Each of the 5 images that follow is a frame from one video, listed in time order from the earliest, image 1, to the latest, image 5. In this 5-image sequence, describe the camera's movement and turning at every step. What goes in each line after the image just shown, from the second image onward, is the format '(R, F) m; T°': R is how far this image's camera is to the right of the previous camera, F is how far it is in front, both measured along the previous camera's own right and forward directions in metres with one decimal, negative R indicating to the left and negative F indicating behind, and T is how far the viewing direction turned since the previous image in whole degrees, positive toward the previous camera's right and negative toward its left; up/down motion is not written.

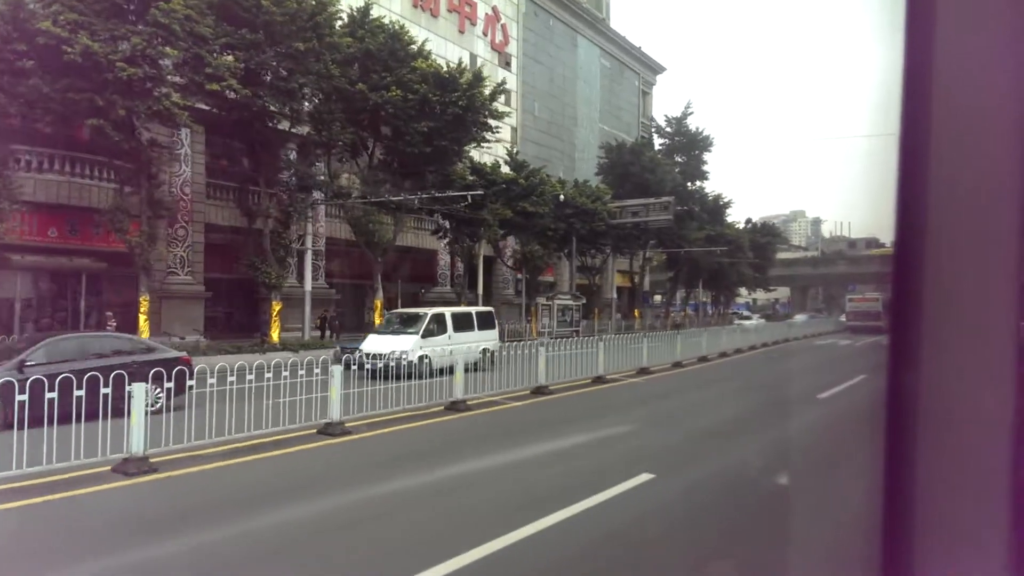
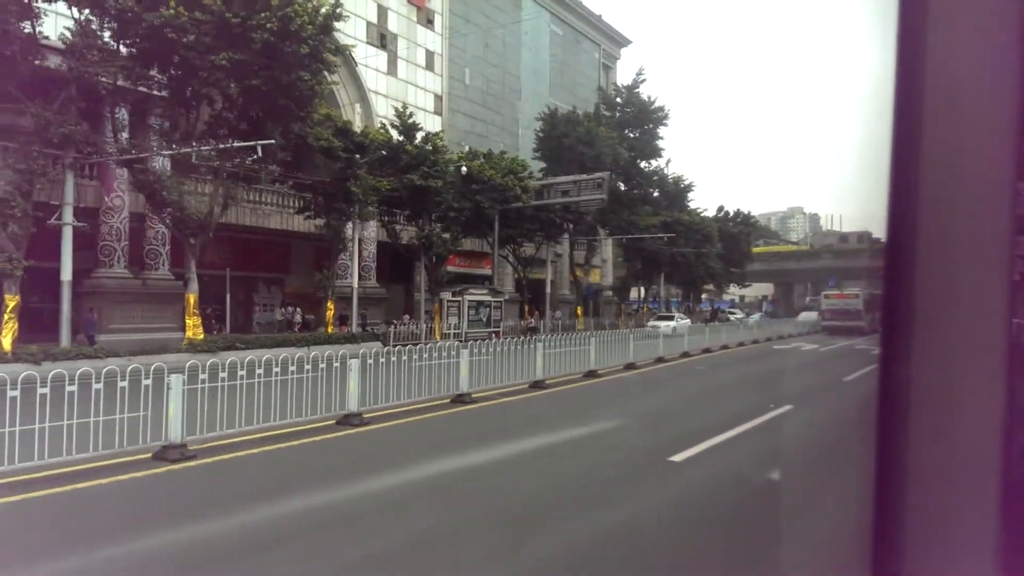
(+0.5, +0.7) m; 0°
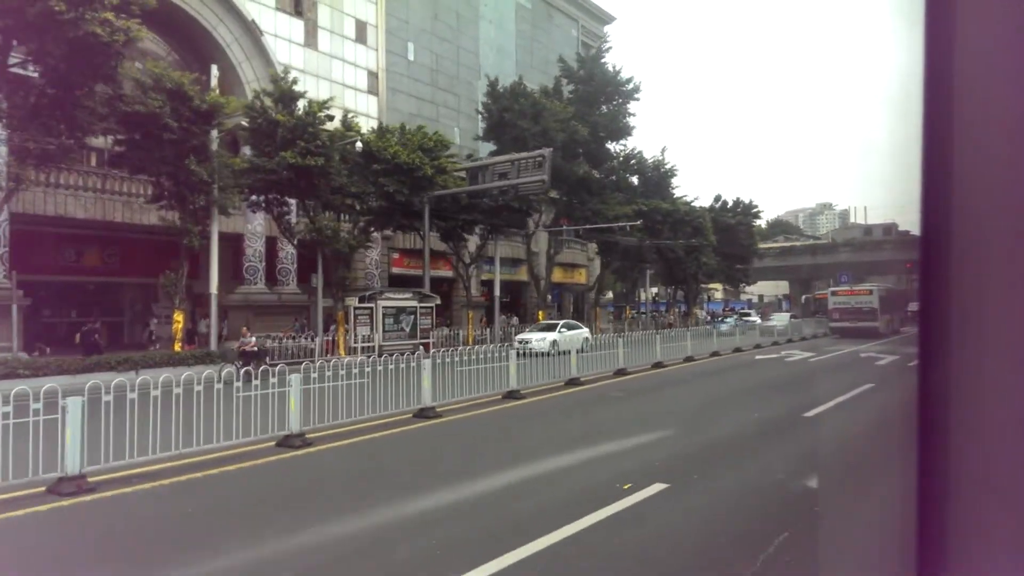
(+0.4, +0.6) m; -2°
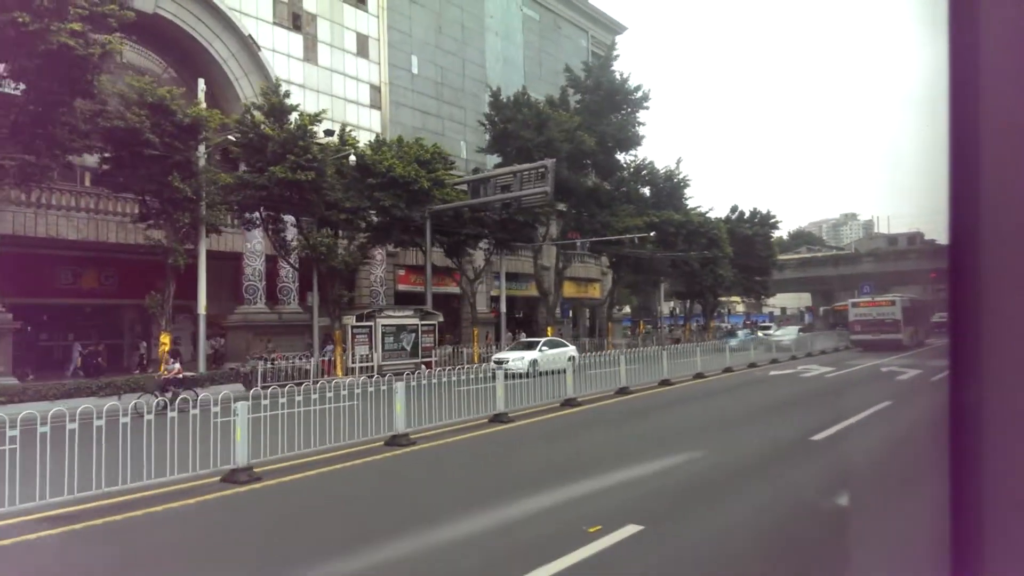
(+0.1, +0.1) m; -2°
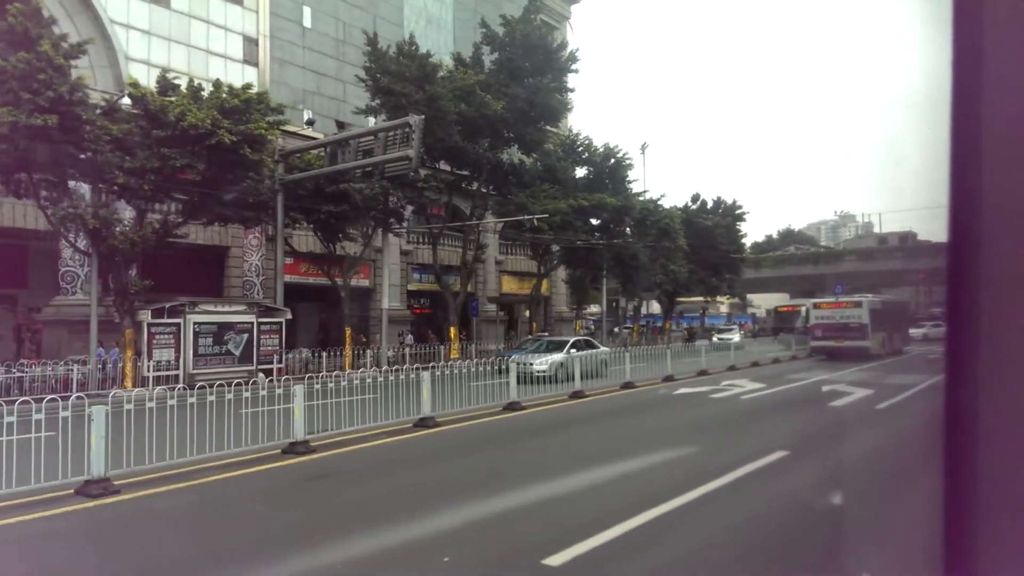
(+0.5, +0.6) m; 0°
